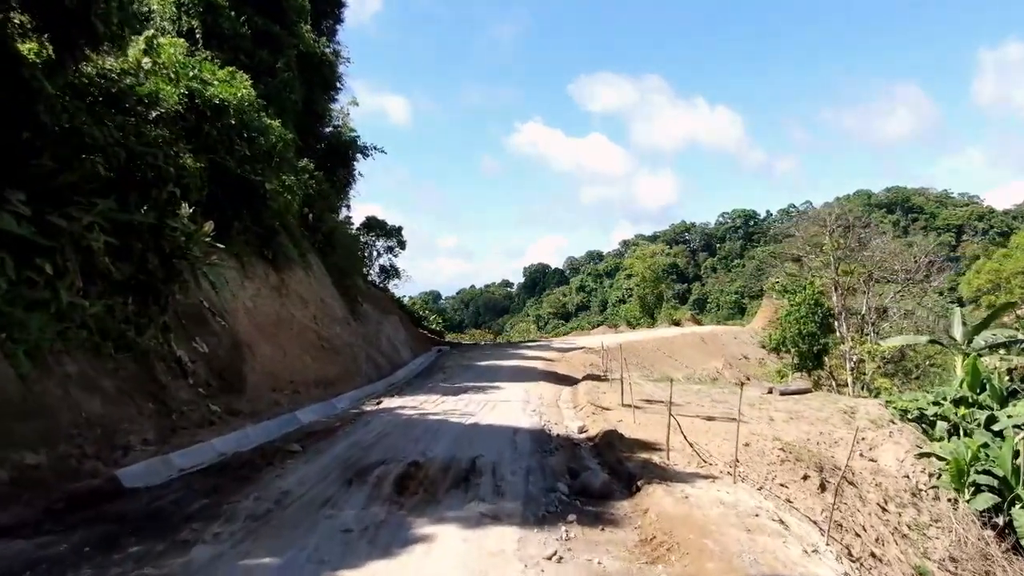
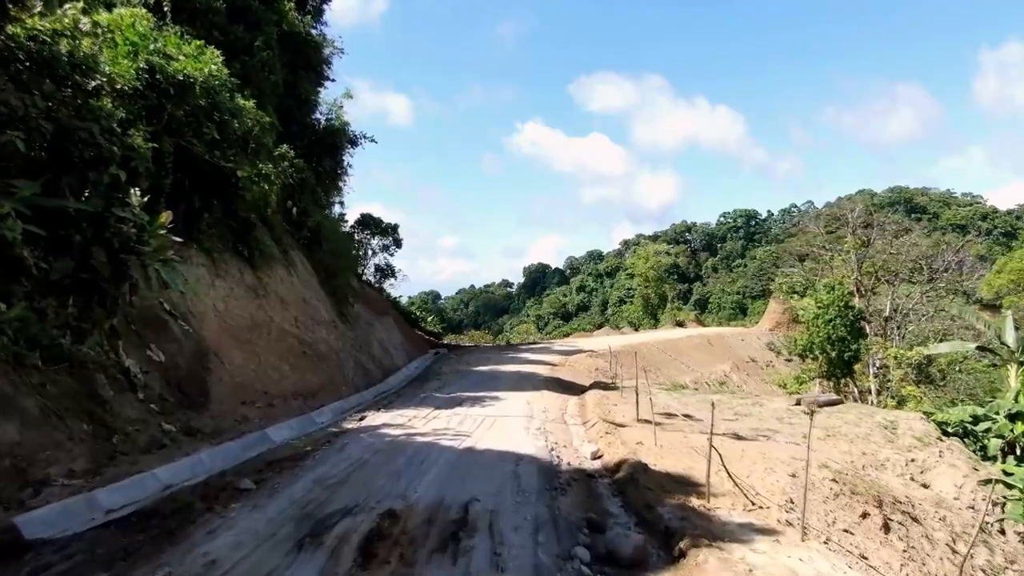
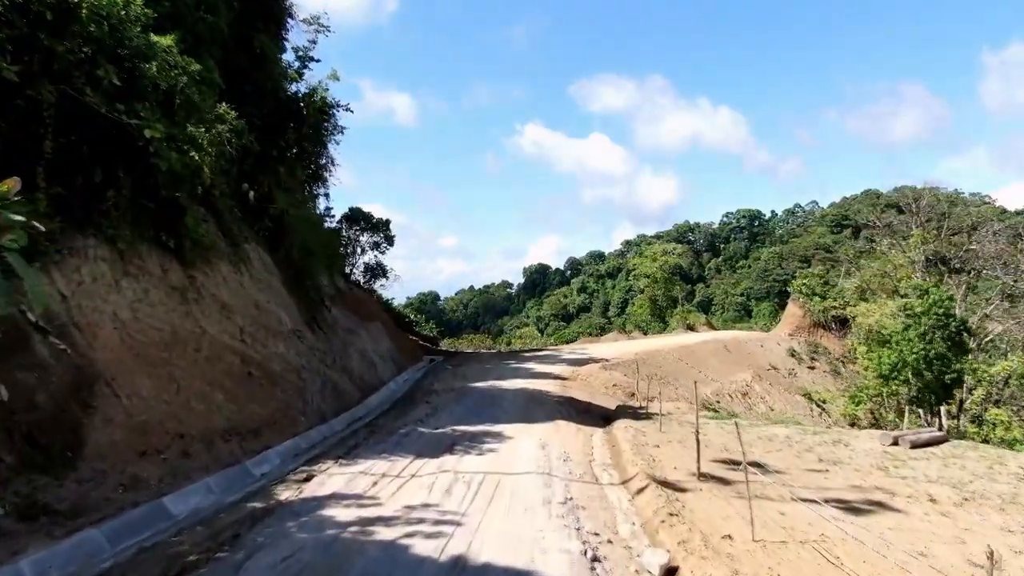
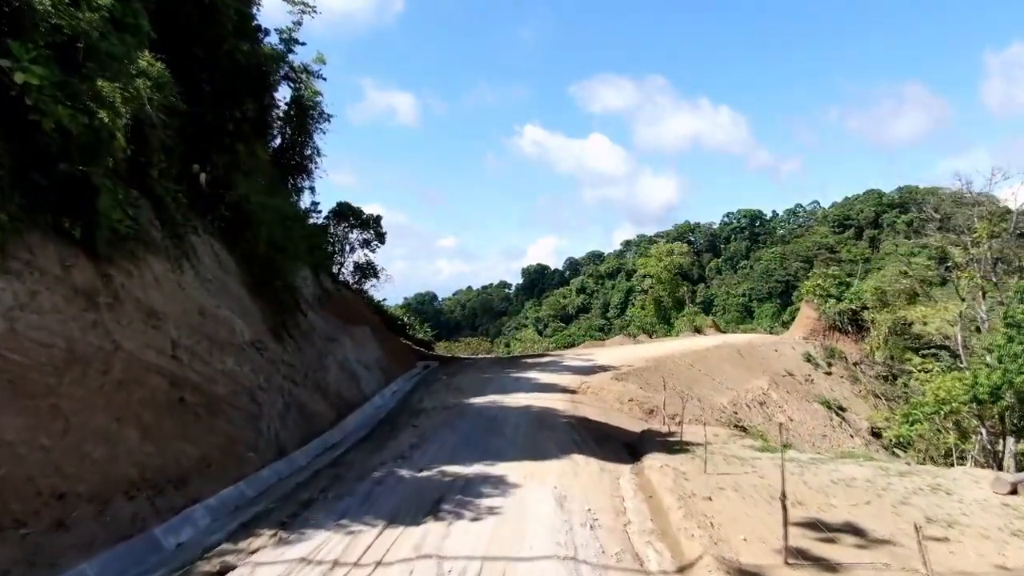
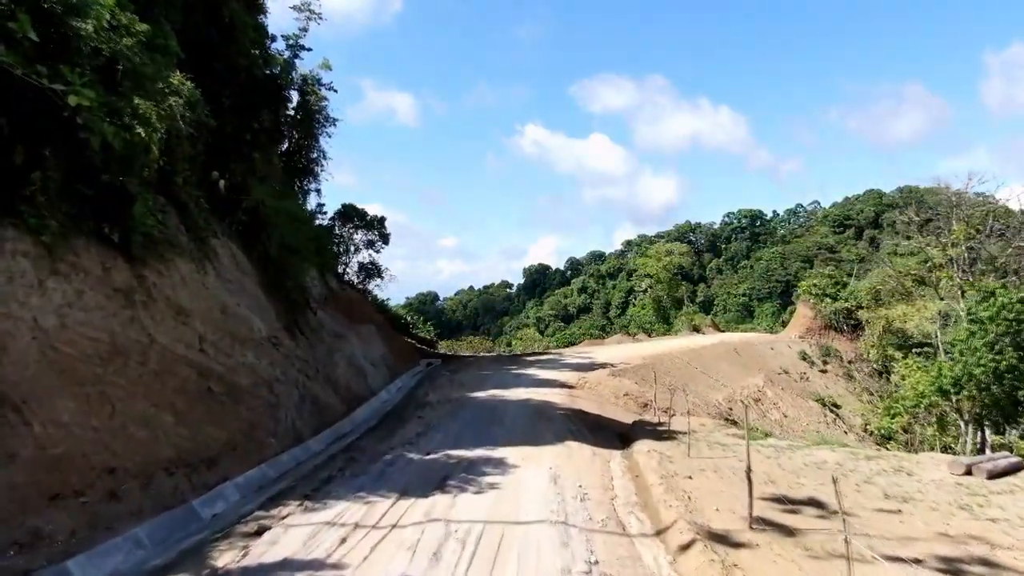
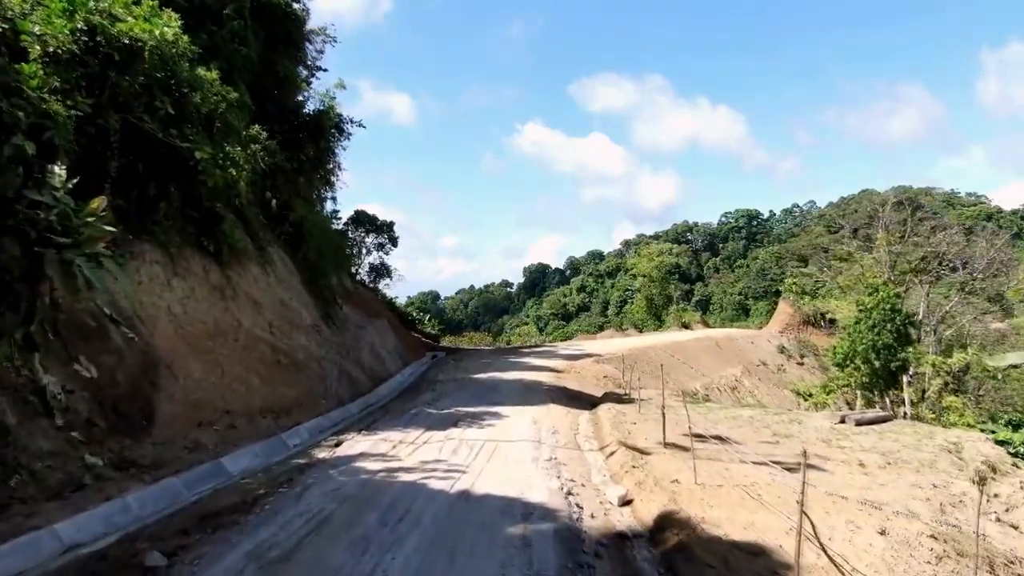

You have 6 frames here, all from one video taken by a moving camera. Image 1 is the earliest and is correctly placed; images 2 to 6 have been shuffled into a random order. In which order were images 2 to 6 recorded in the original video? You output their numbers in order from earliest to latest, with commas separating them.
2, 6, 3, 5, 4
